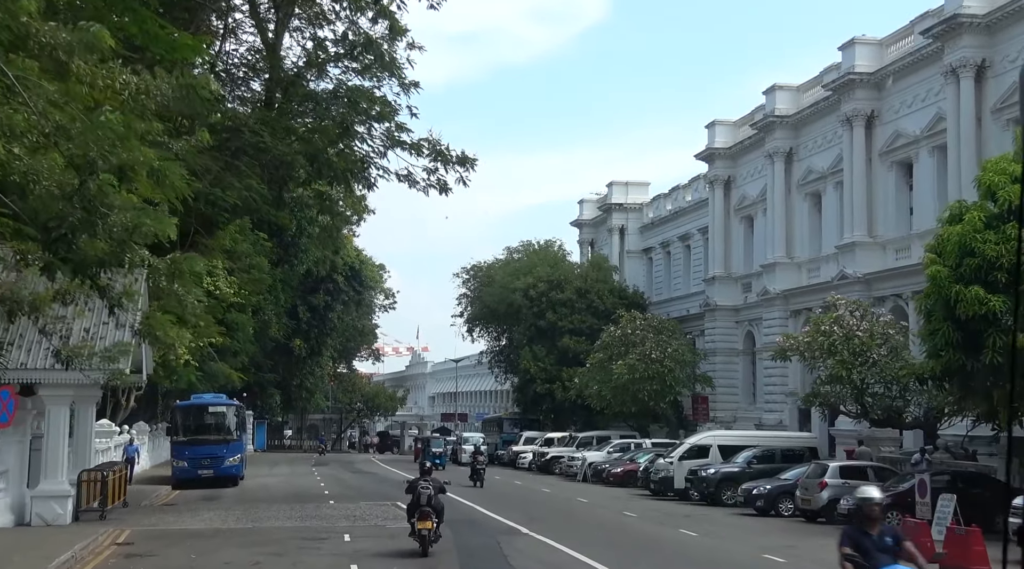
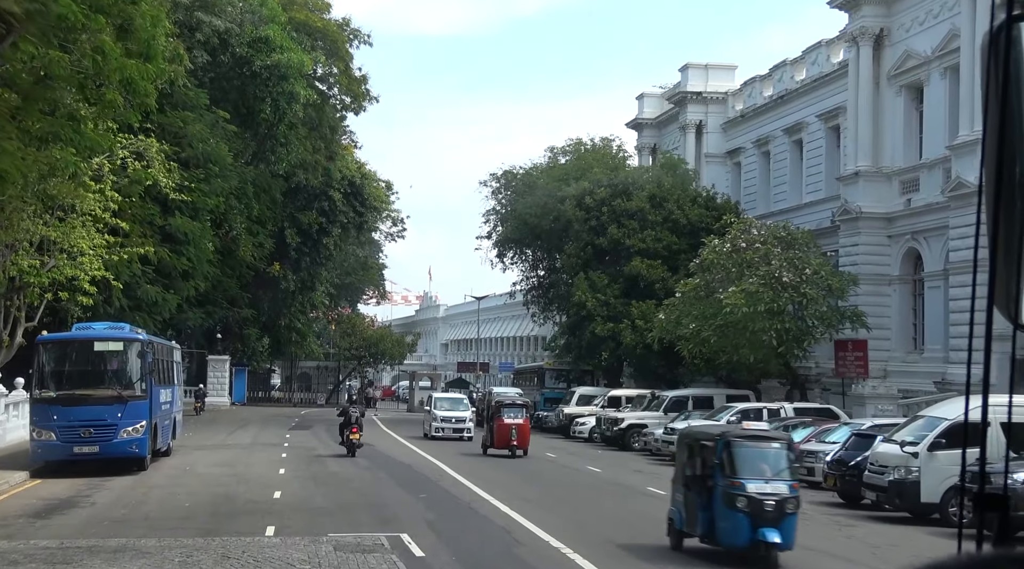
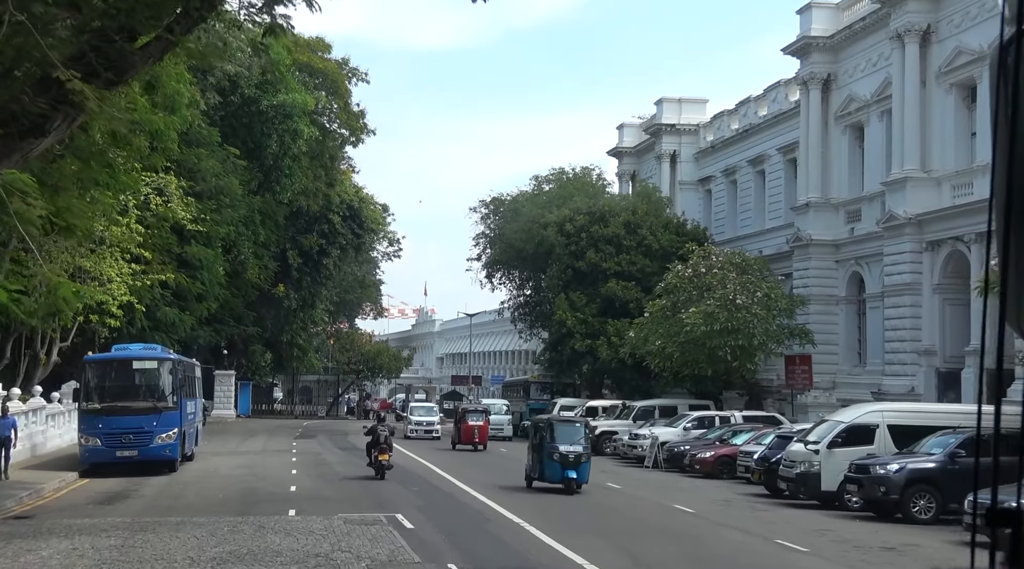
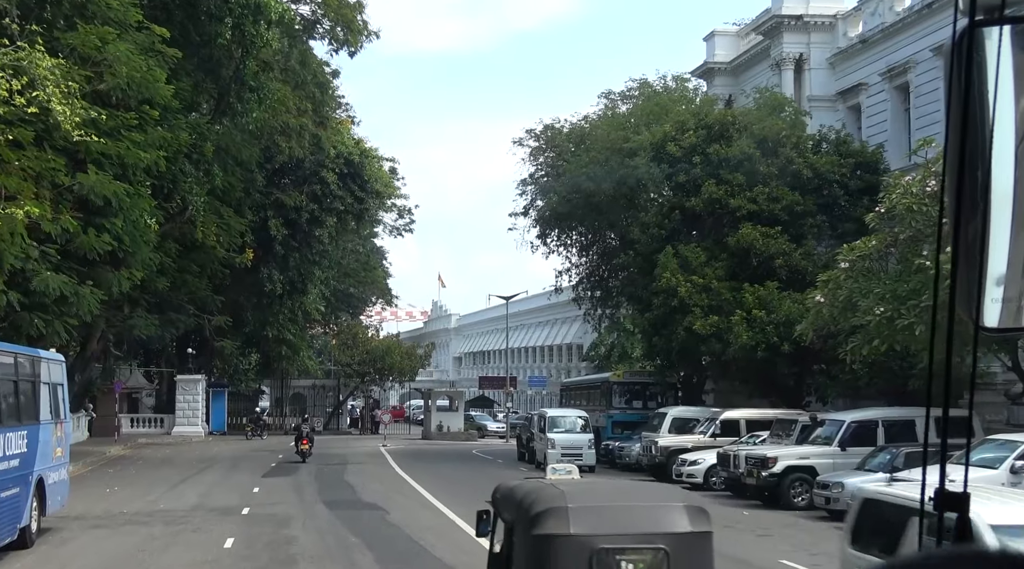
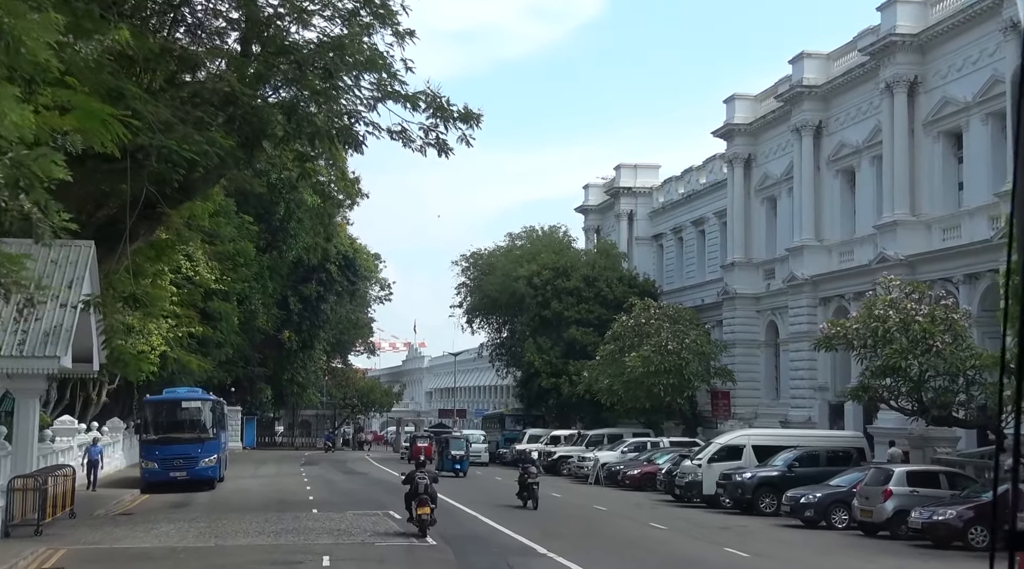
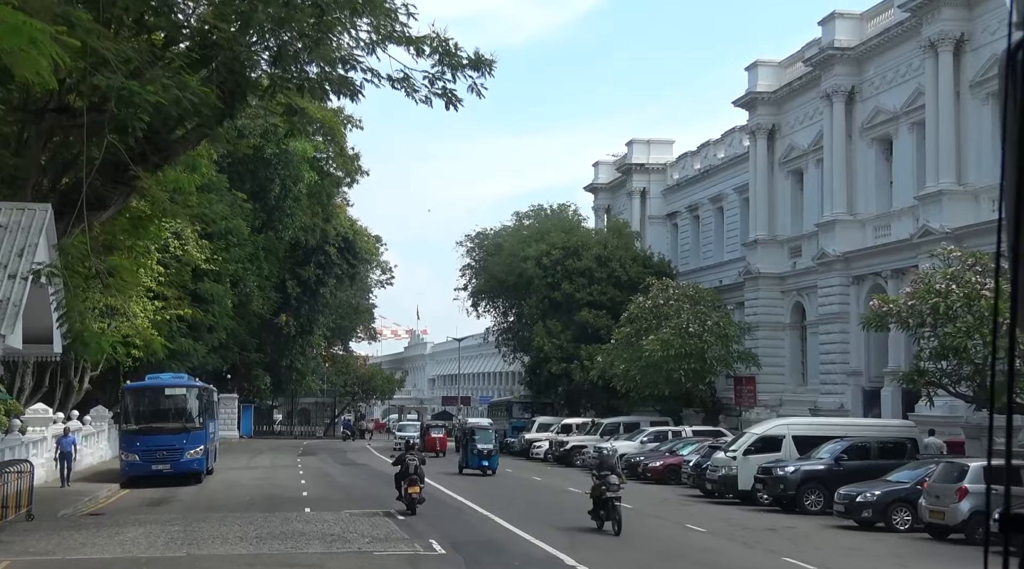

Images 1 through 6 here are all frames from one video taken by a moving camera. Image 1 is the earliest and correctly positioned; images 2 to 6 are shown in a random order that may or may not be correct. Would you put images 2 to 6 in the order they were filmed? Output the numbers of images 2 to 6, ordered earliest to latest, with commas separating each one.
5, 6, 3, 2, 4
